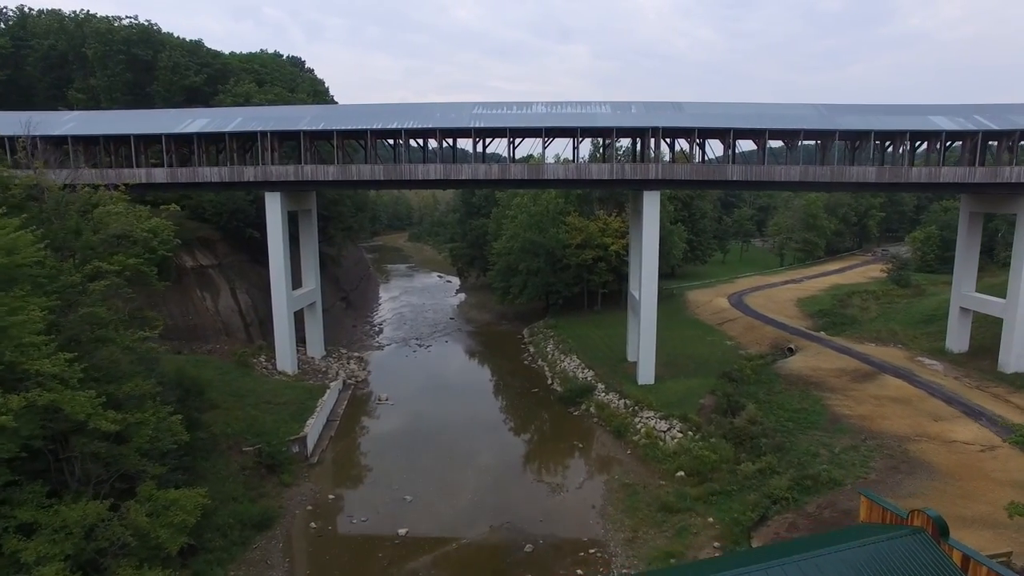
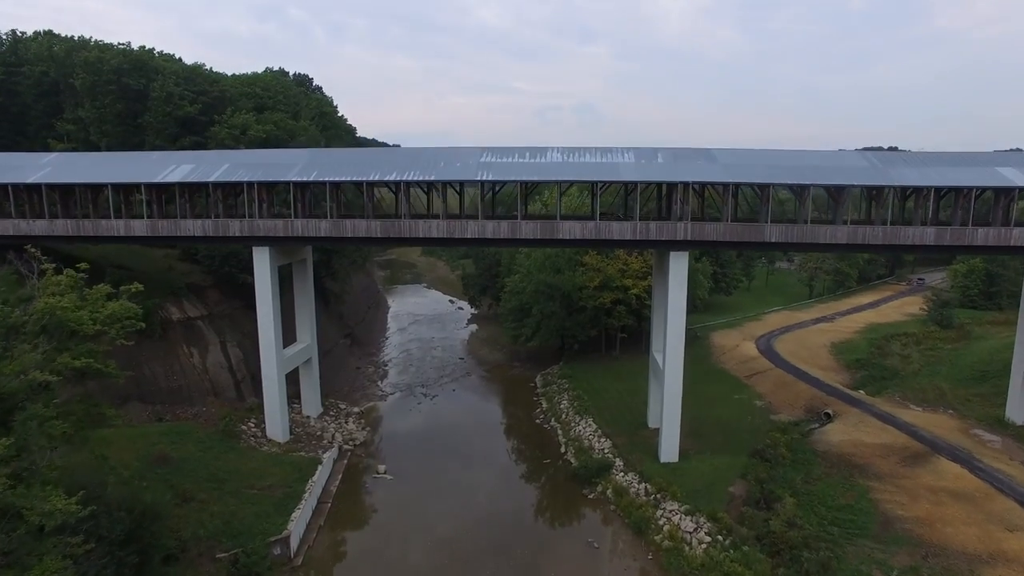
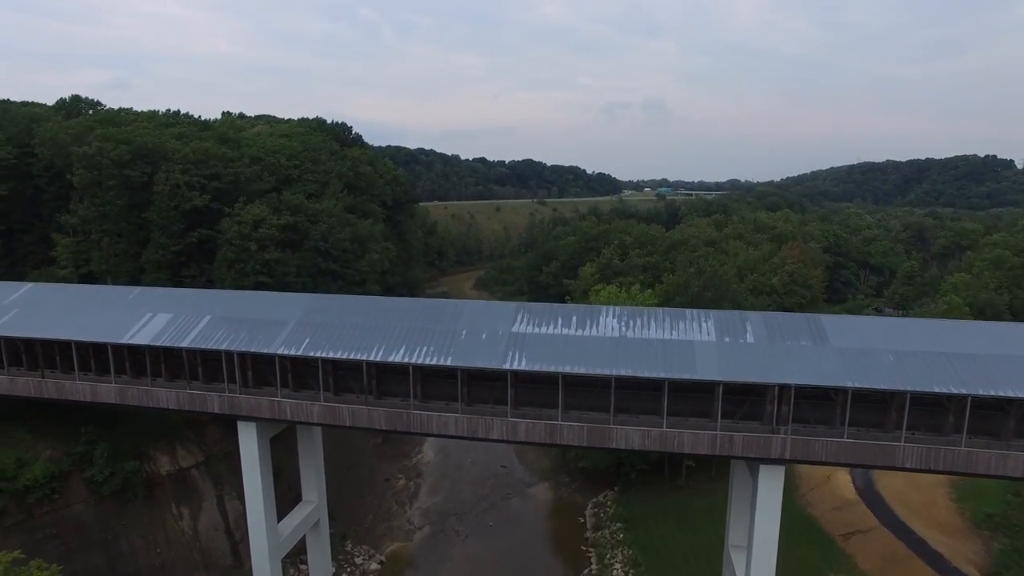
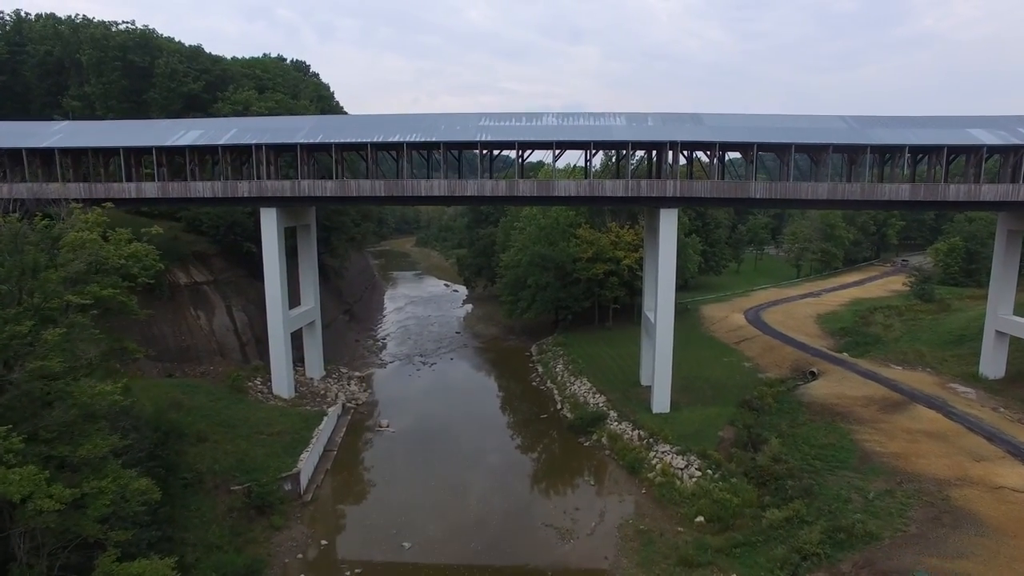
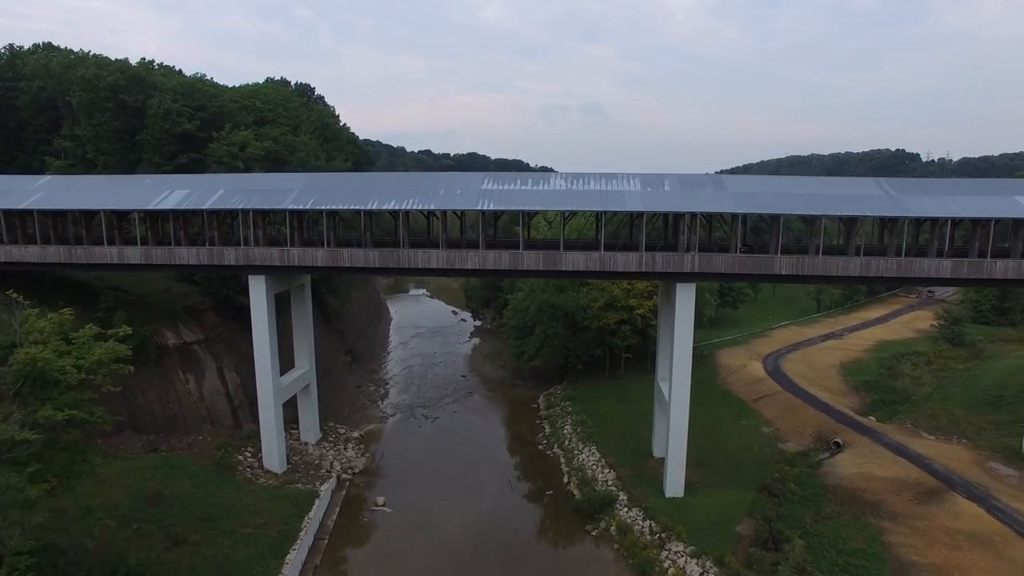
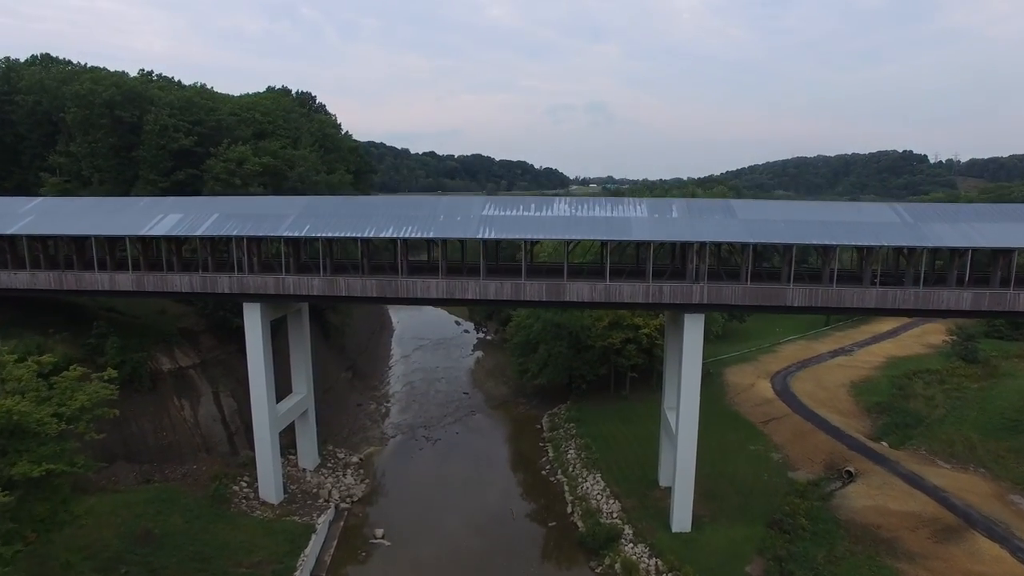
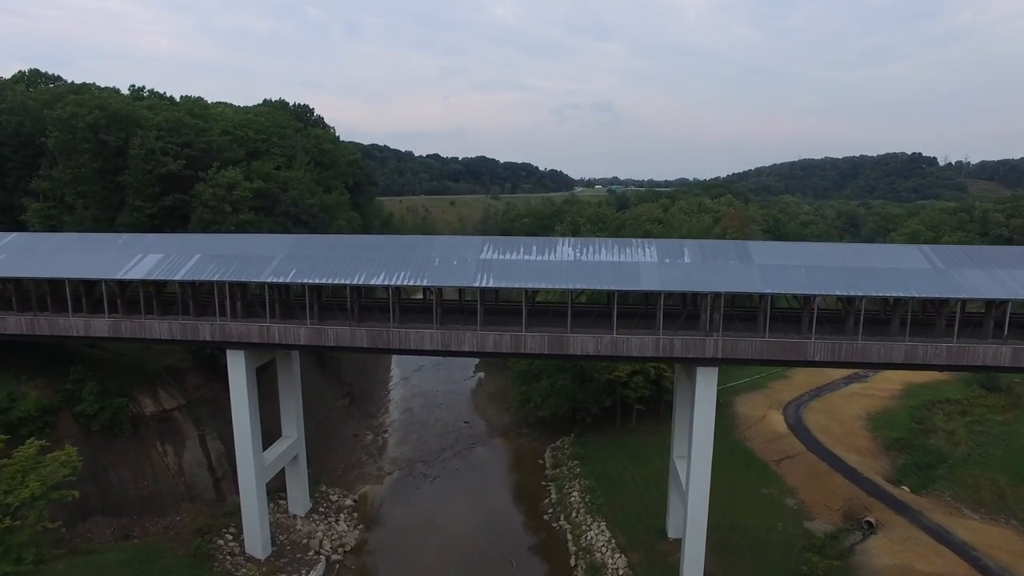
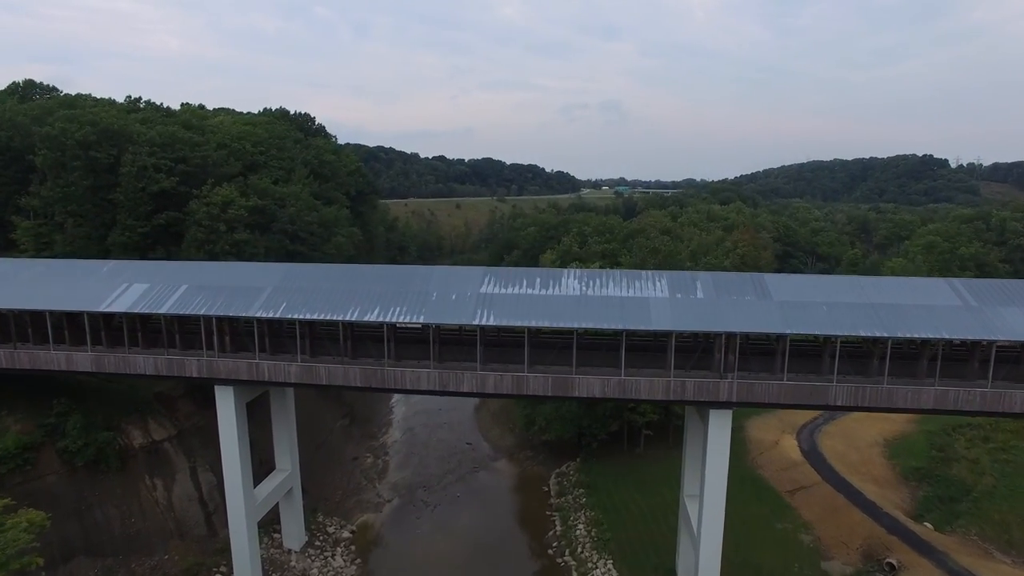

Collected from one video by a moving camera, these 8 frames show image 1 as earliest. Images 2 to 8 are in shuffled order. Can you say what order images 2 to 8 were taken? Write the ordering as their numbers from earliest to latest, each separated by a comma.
4, 2, 5, 6, 7, 8, 3
